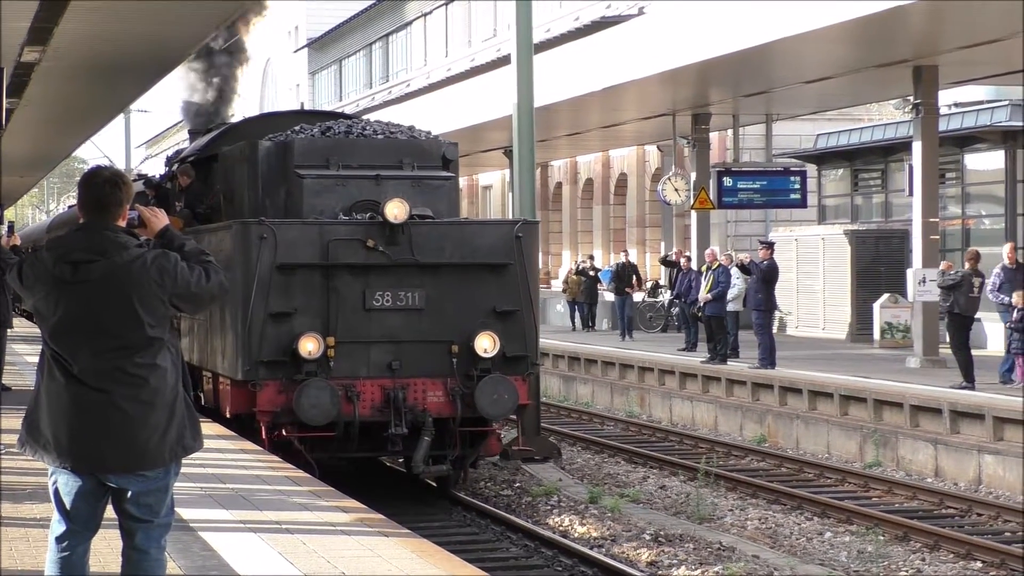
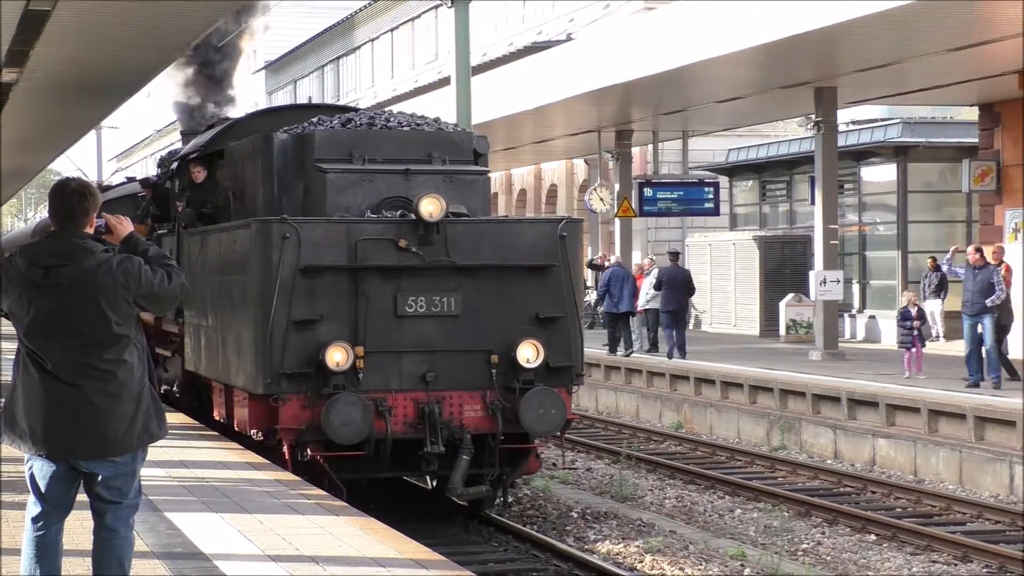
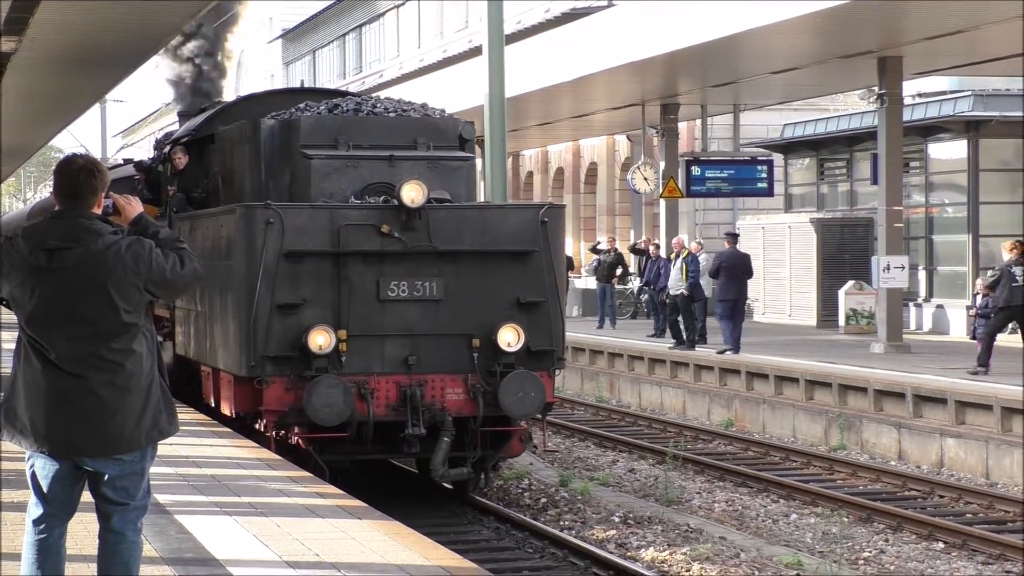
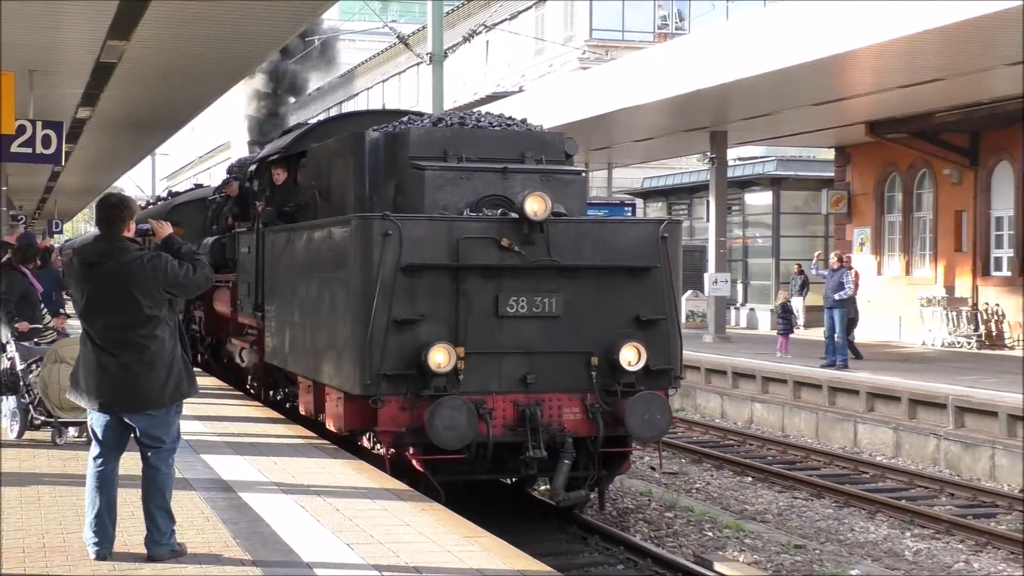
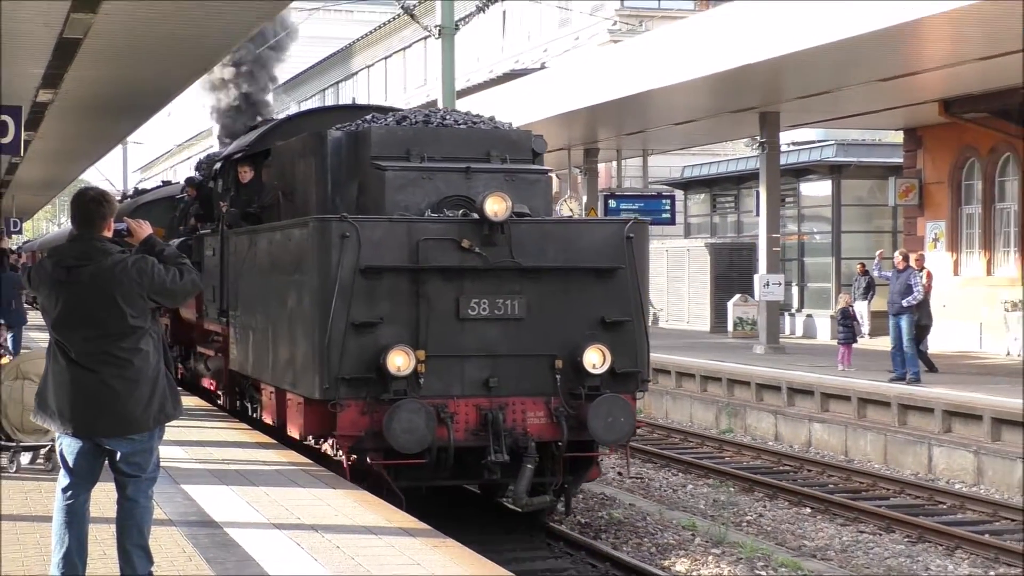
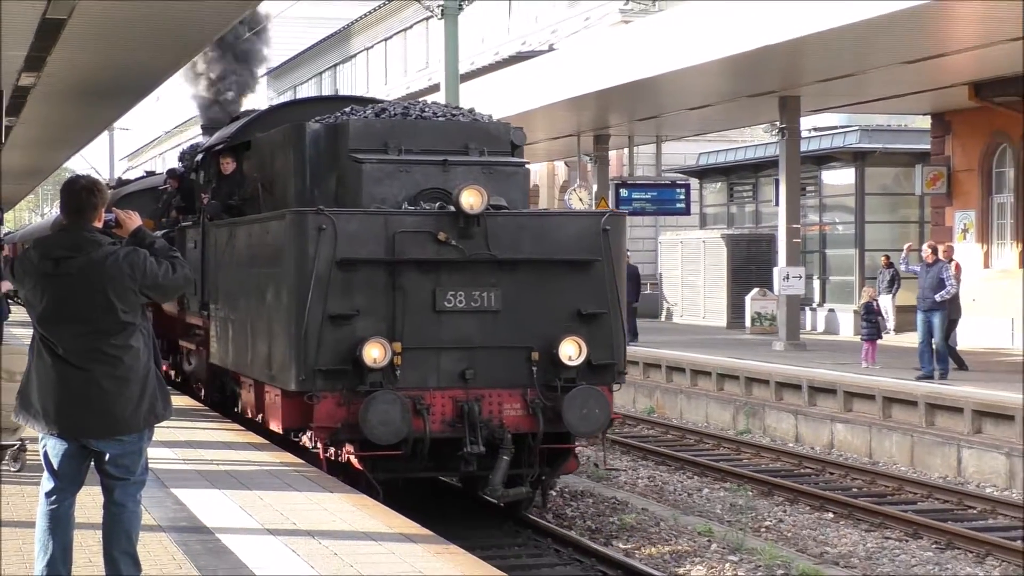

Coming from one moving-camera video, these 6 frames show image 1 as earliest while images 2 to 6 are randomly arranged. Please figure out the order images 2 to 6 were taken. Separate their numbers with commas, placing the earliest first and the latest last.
3, 2, 6, 5, 4
